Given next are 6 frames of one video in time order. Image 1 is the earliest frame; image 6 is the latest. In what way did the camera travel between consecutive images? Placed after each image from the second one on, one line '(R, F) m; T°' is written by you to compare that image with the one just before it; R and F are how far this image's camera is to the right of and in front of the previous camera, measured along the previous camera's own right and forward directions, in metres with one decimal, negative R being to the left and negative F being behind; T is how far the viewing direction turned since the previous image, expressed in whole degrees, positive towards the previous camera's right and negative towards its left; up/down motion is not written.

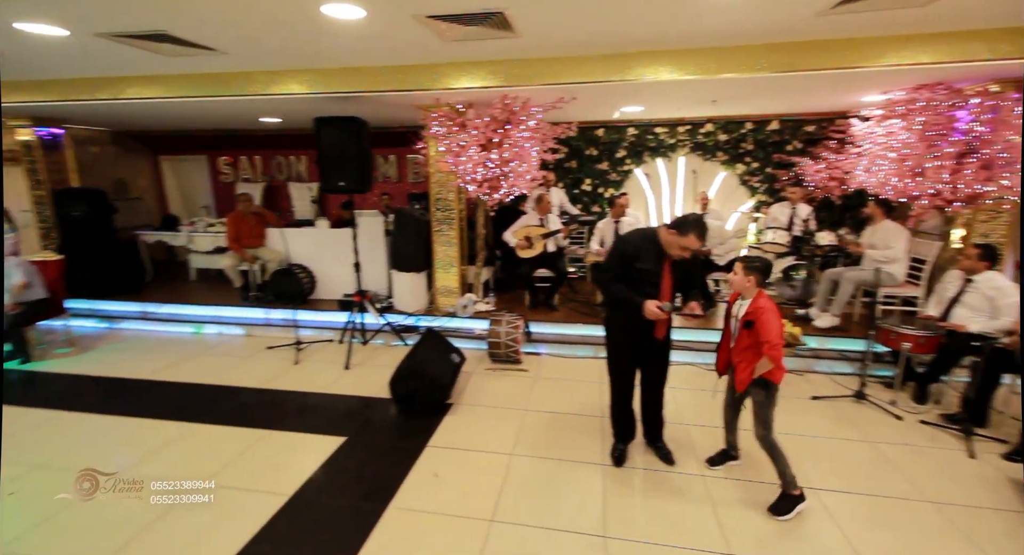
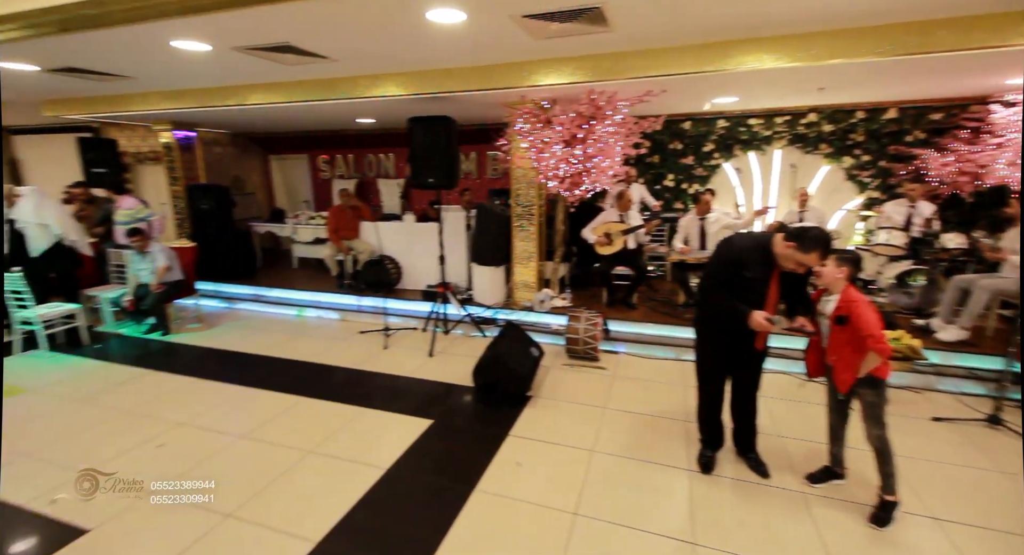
(-0.1, 0.0) m; -9°
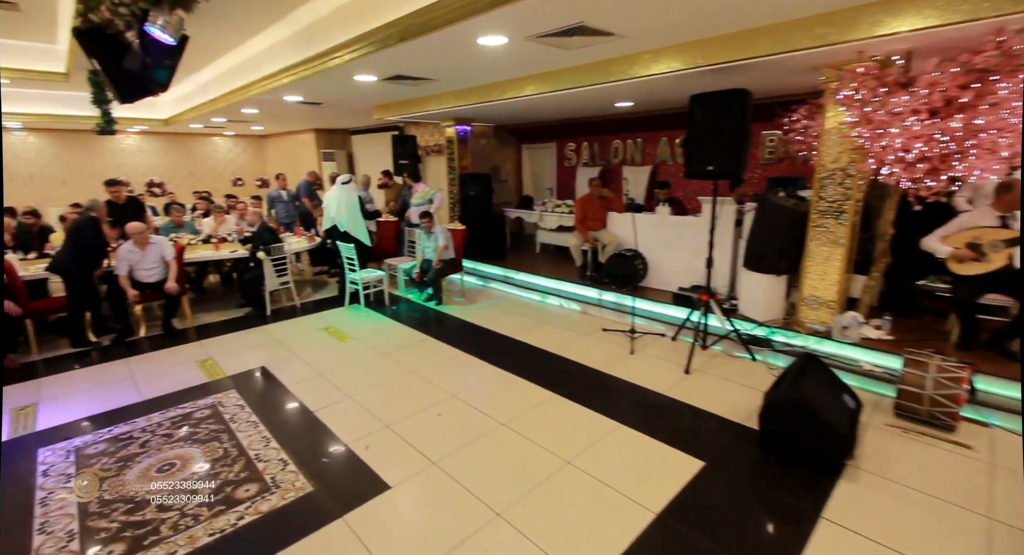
(-0.4, +0.3) m; -27°
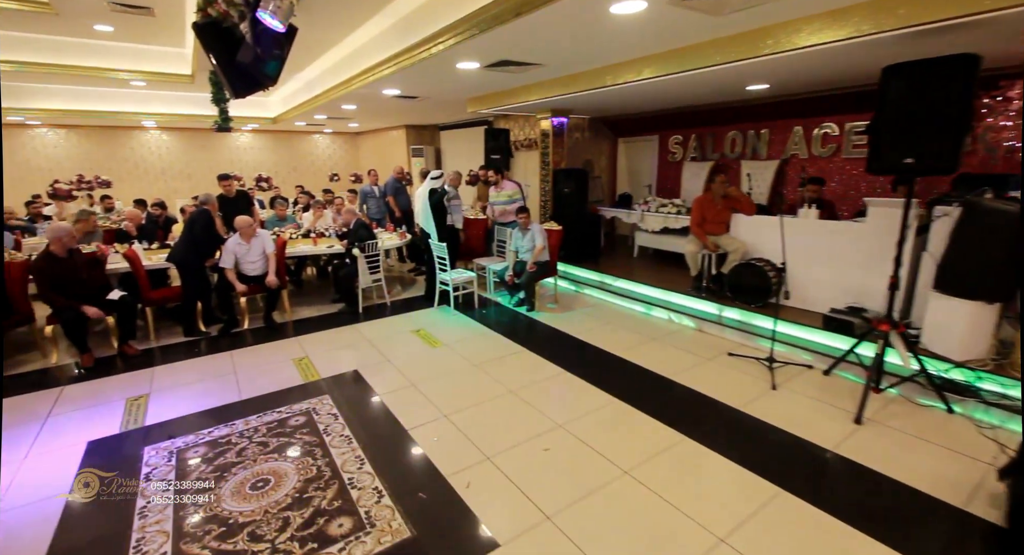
(-0.3, +0.4) m; -9°
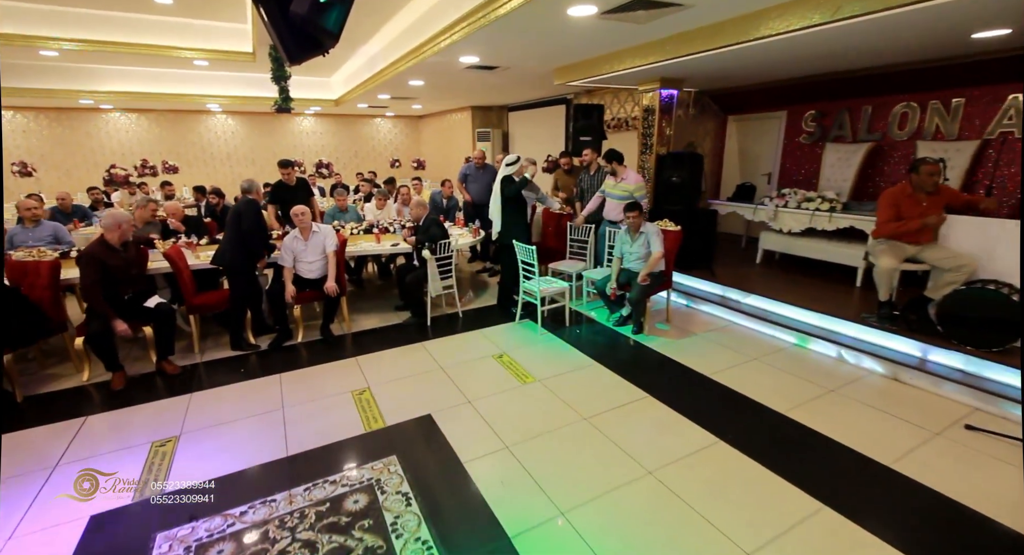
(-0.5, +1.0) m; -6°
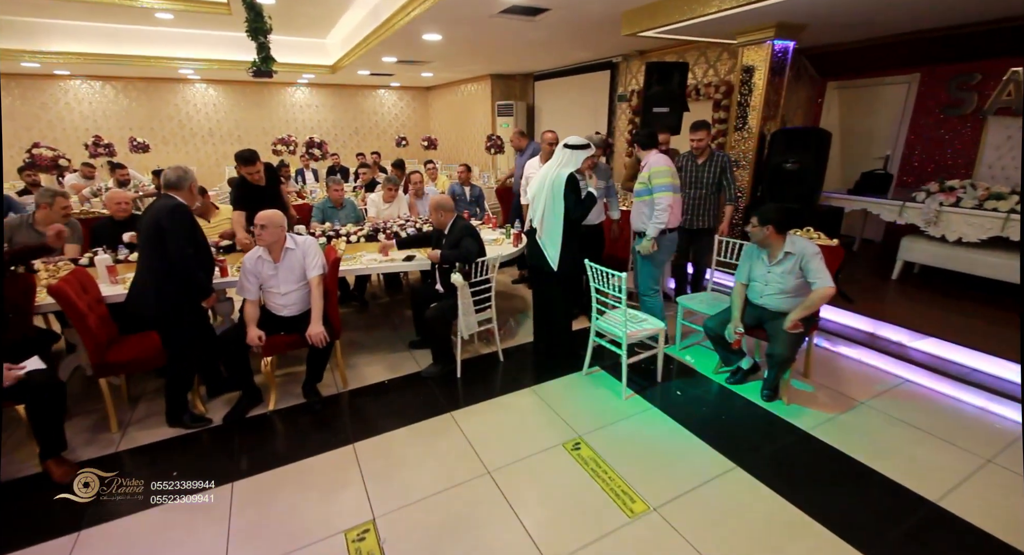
(-0.4, +1.4) m; 0°
